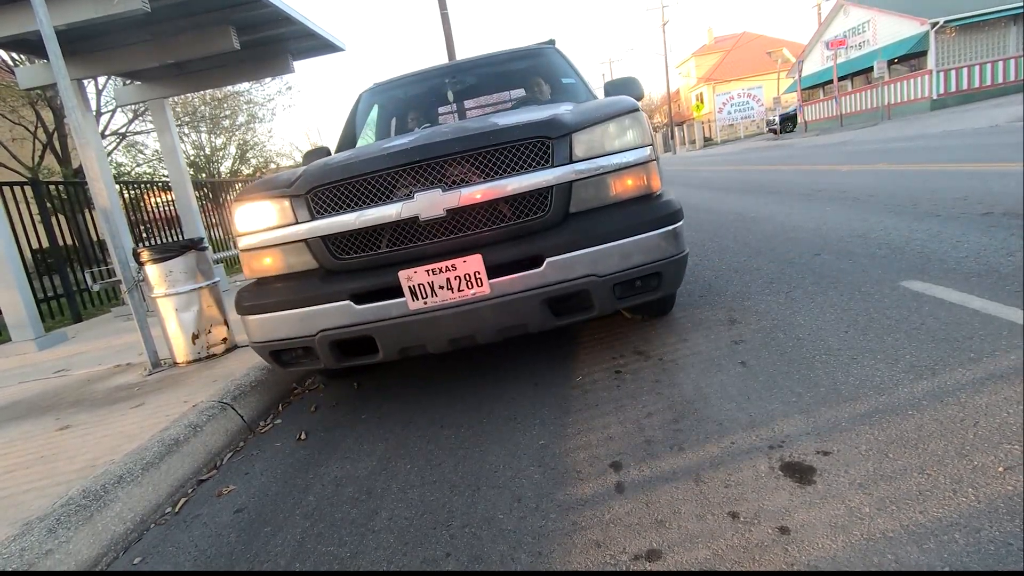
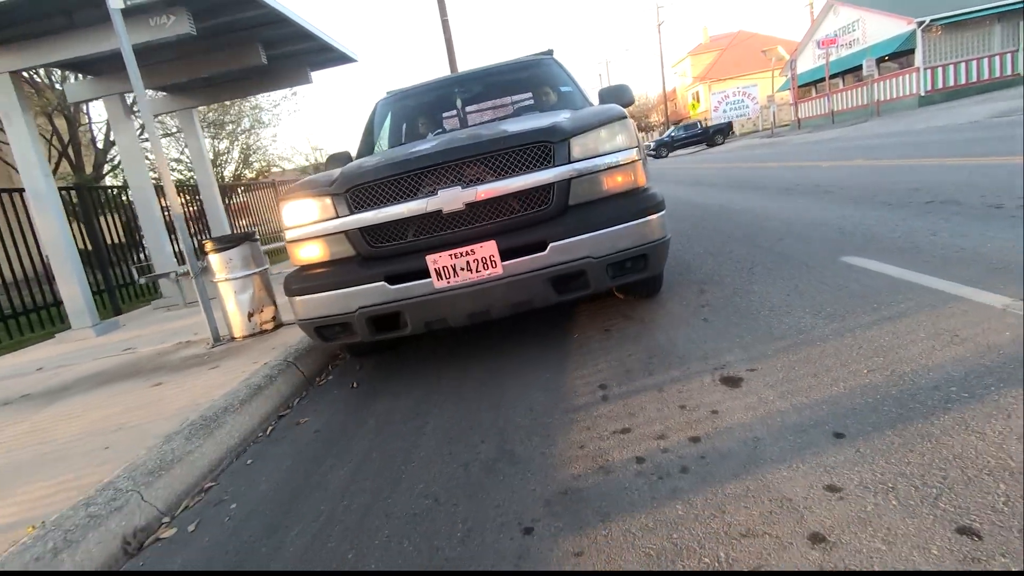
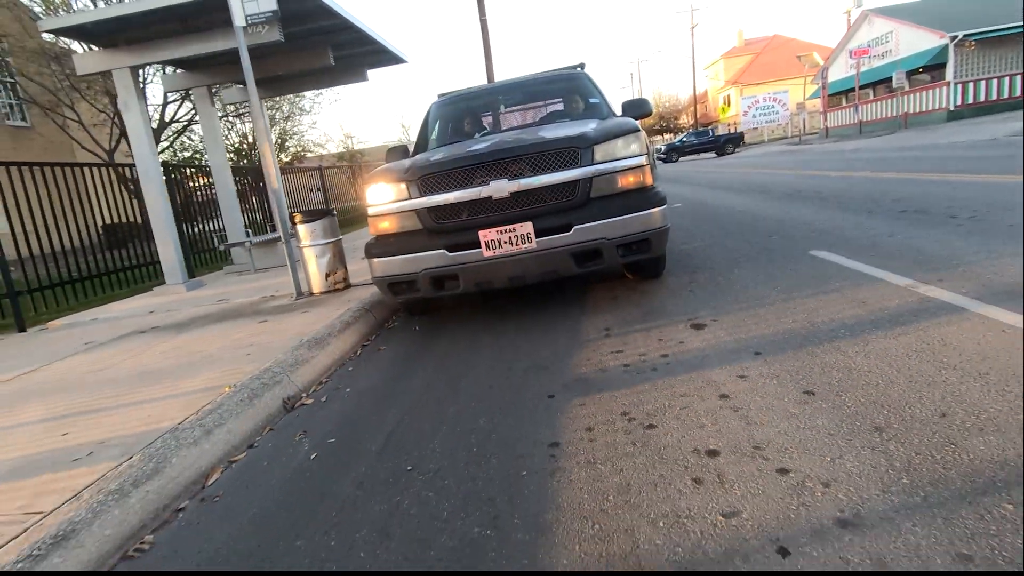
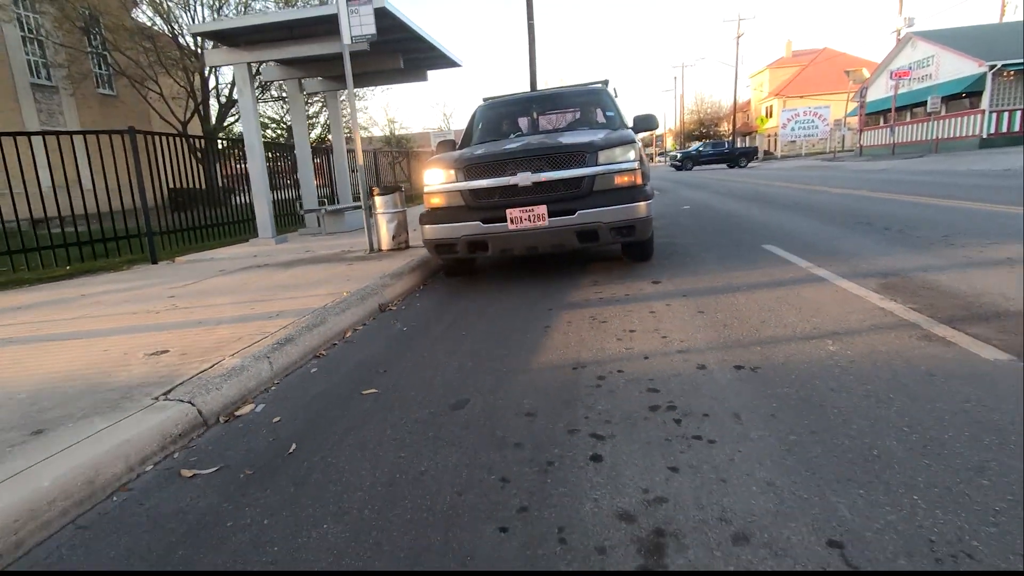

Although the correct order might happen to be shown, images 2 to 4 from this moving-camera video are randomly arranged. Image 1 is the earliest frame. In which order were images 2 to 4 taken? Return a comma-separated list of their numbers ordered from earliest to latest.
2, 3, 4
